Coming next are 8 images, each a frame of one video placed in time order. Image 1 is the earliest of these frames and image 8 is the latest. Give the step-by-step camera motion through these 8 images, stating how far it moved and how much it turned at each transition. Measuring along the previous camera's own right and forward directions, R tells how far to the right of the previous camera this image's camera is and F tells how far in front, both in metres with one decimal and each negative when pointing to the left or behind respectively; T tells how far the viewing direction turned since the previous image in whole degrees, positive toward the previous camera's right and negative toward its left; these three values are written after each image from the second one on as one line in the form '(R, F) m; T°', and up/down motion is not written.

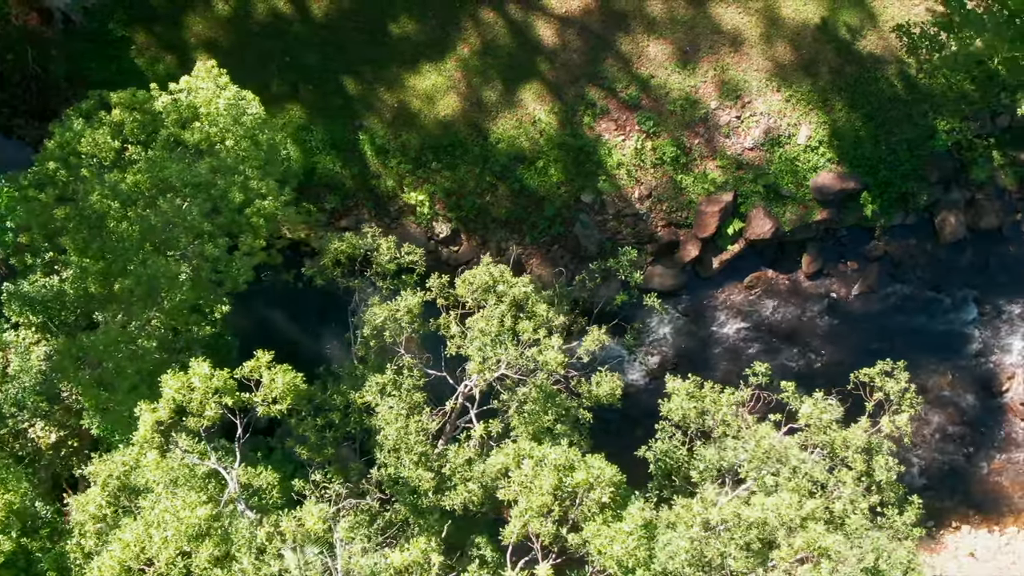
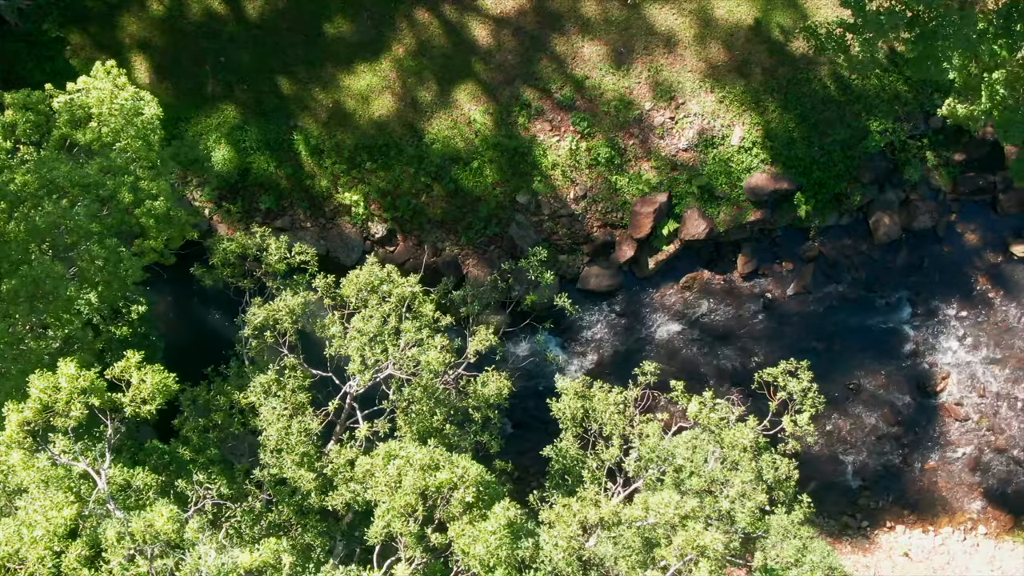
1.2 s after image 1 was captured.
(+0.7, 0.0) m; 0°
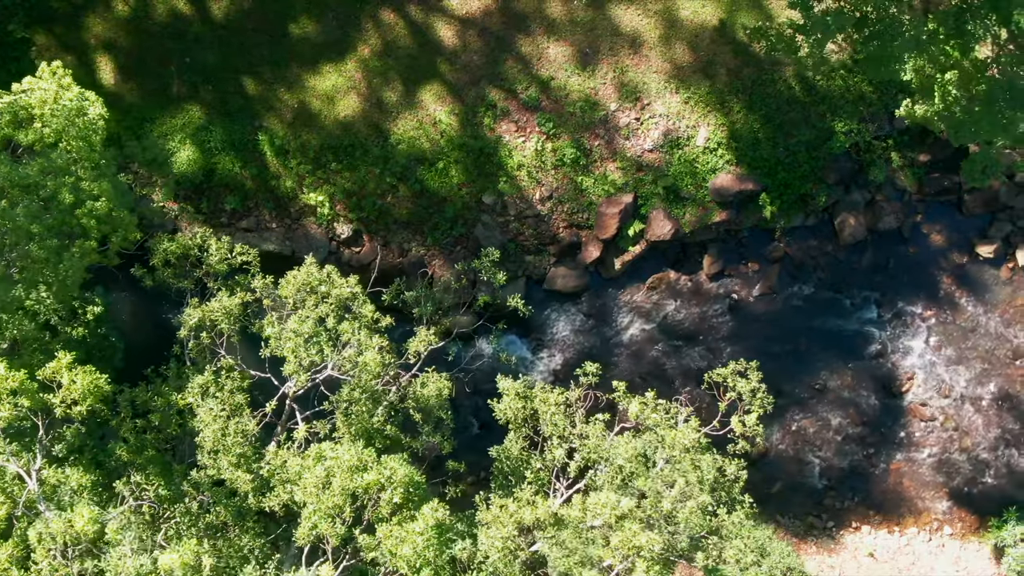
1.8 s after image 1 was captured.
(+0.4, 0.0) m; 0°
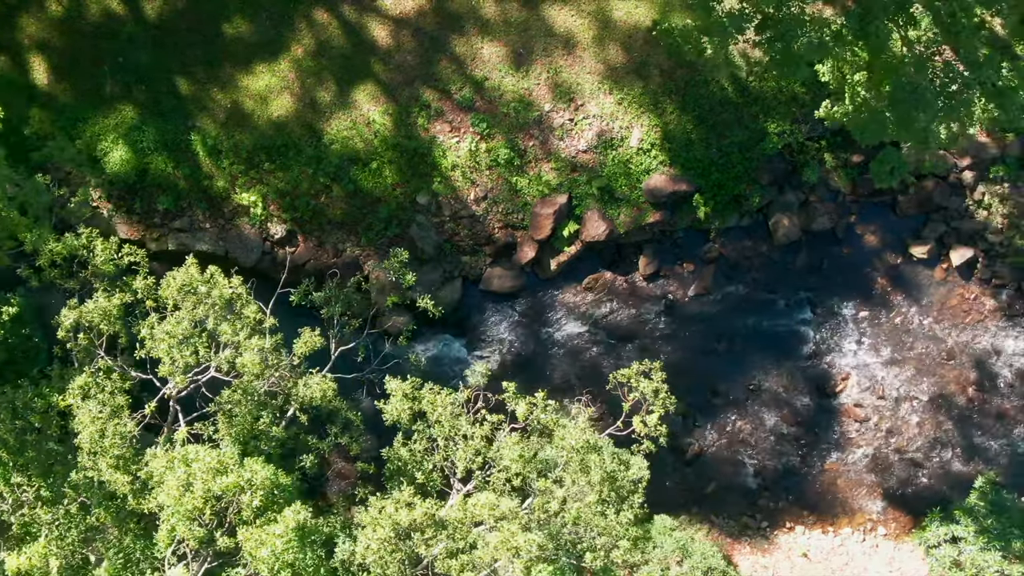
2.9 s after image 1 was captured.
(+0.7, 0.0) m; 0°
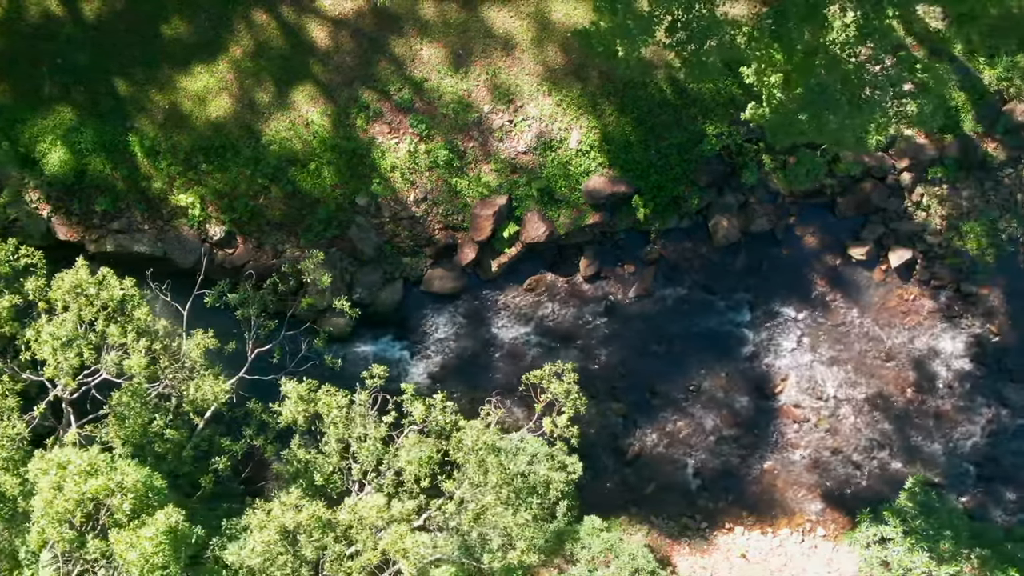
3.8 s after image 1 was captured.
(+0.6, 0.0) m; 0°
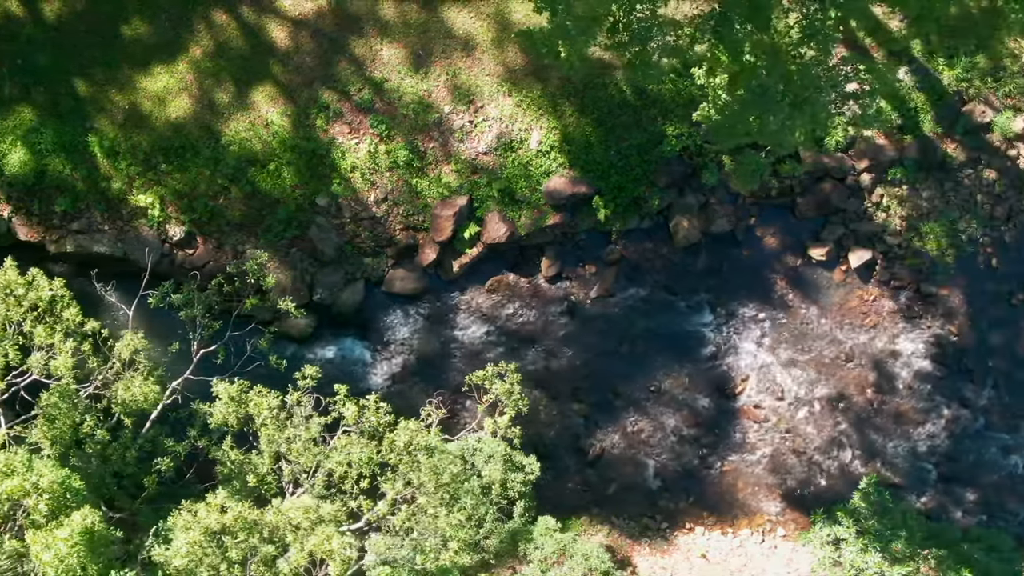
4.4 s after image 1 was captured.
(+0.4, 0.0) m; 0°
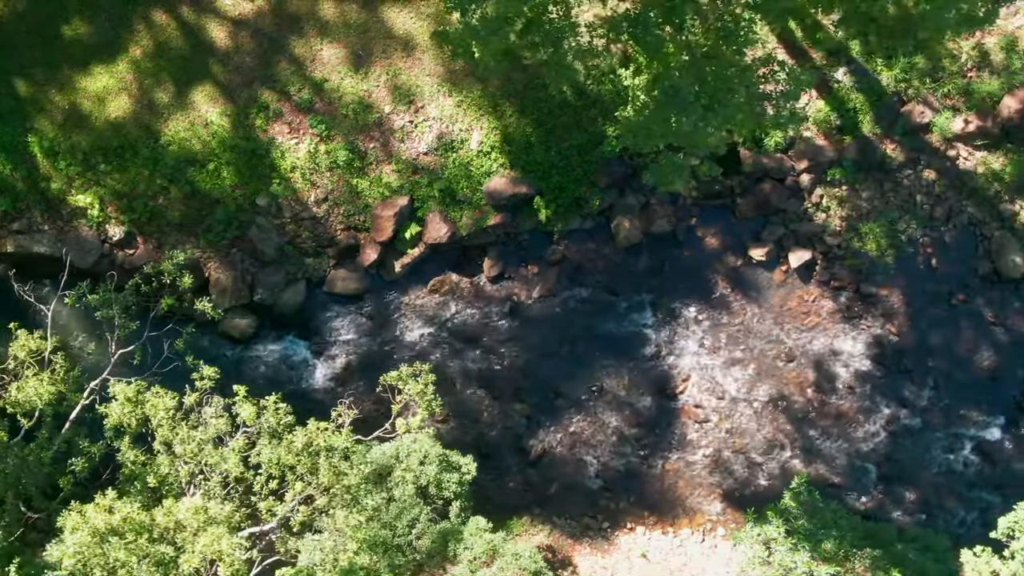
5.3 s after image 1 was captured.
(+0.6, 0.0) m; 0°
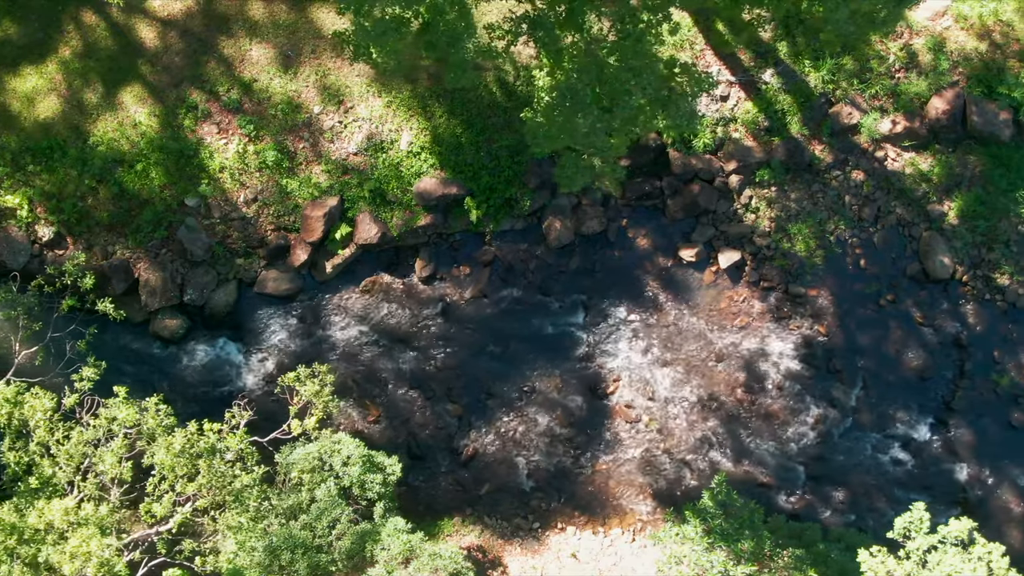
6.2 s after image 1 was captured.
(+0.8, 0.0) m; 0°
